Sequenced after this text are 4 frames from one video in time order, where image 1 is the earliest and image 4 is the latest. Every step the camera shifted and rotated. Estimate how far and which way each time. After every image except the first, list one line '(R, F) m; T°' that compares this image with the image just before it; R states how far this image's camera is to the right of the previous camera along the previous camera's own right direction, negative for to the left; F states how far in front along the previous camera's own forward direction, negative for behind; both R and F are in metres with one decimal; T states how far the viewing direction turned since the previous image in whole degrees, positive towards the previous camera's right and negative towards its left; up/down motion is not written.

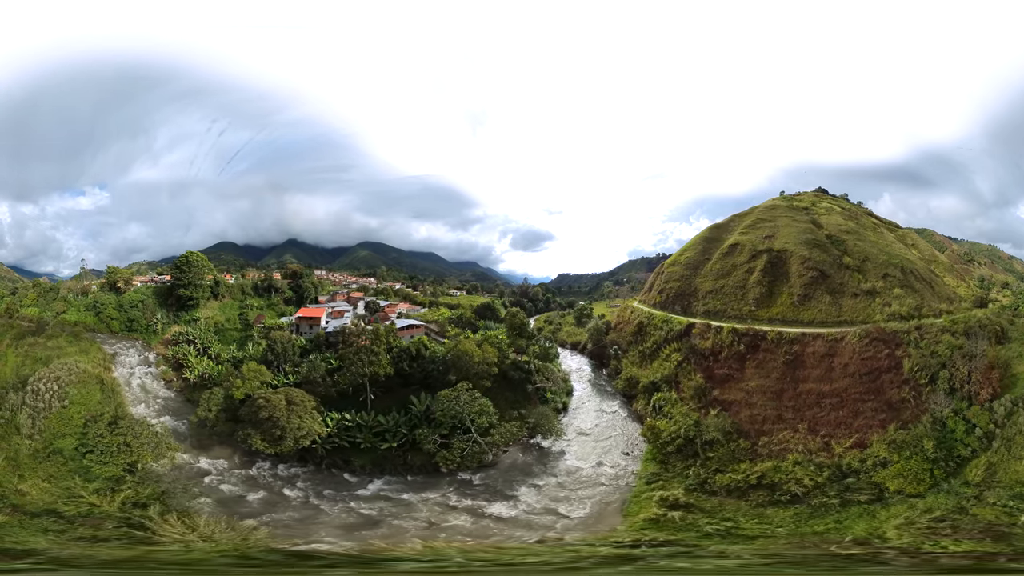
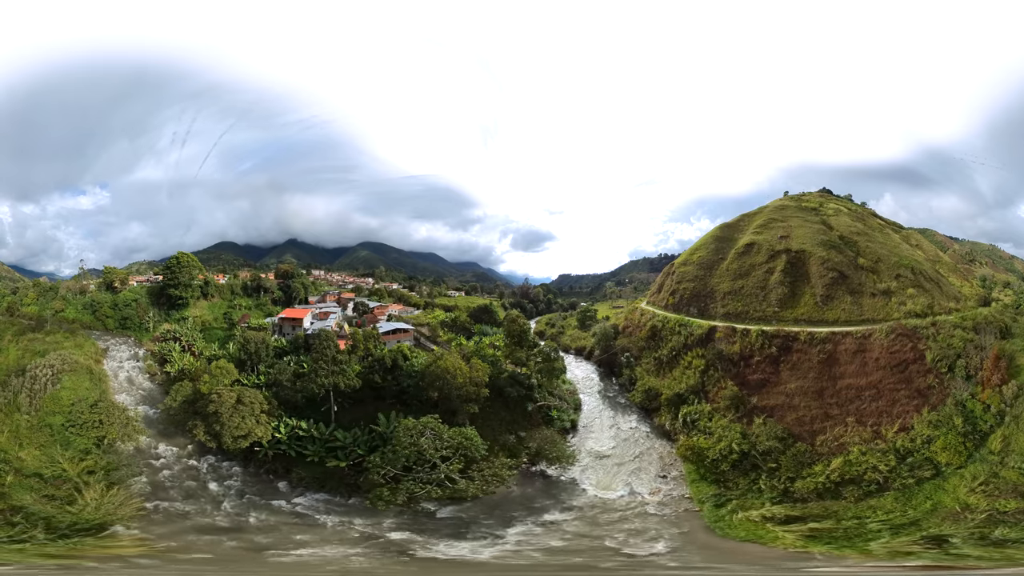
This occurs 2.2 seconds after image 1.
(+0.1, +2.1) m; 0°
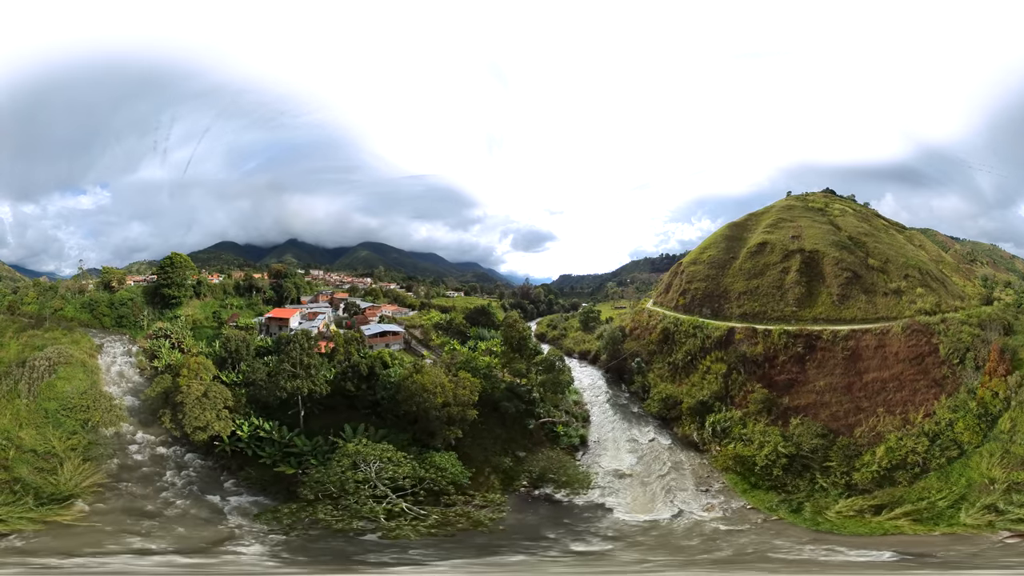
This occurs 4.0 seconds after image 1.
(0.0, +1.5) m; 0°
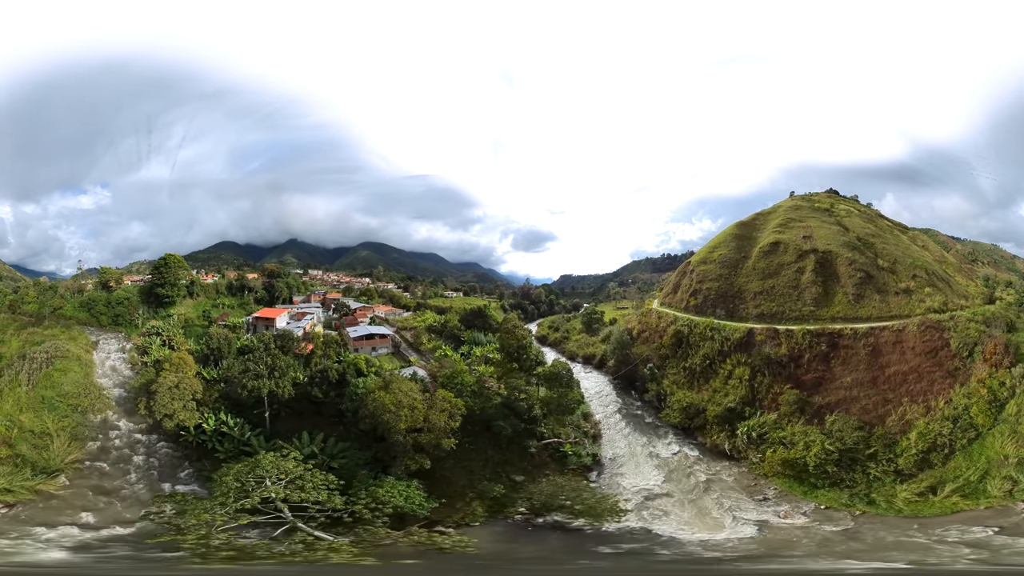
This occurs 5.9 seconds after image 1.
(0.0, +1.4) m; 0°
